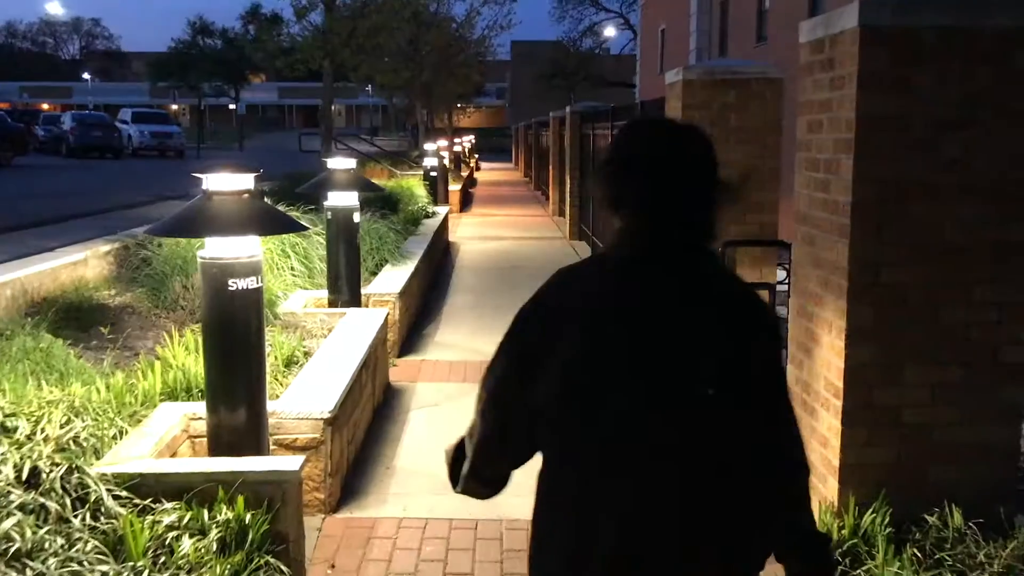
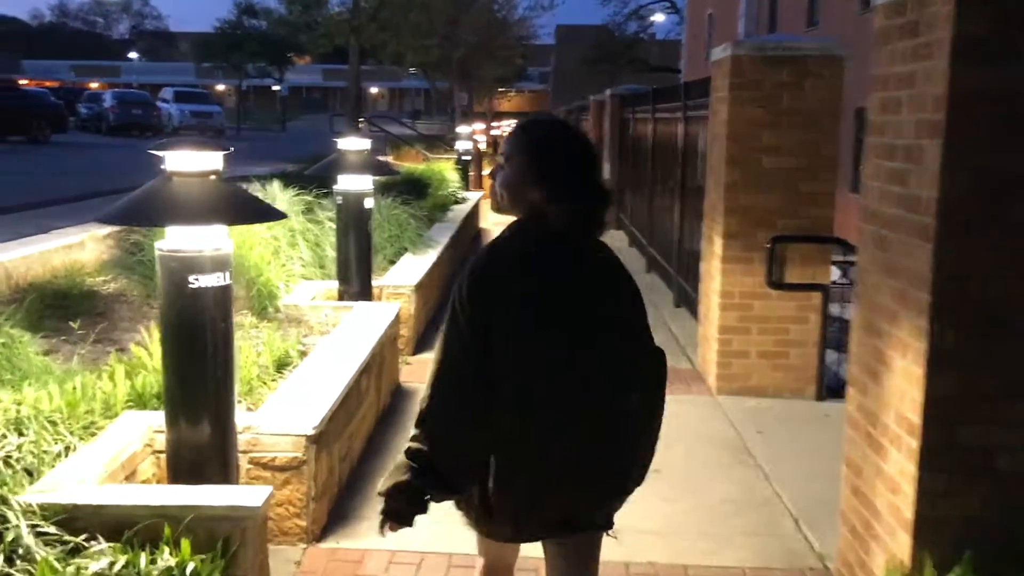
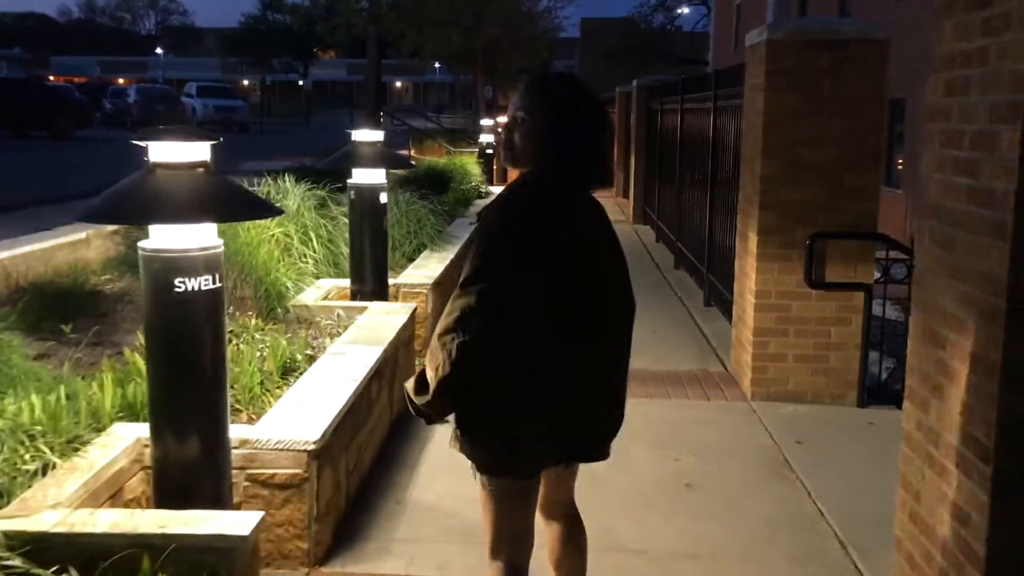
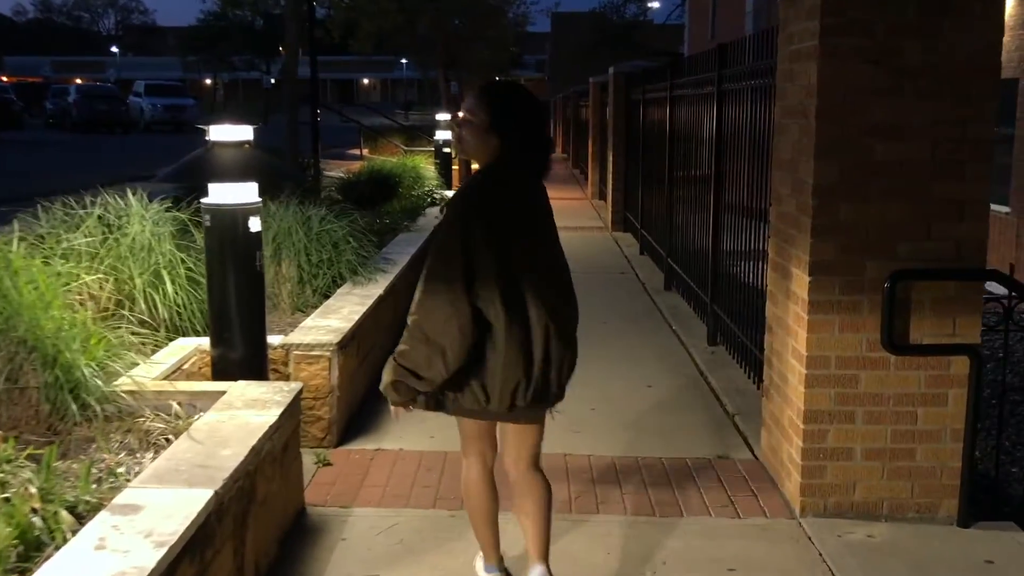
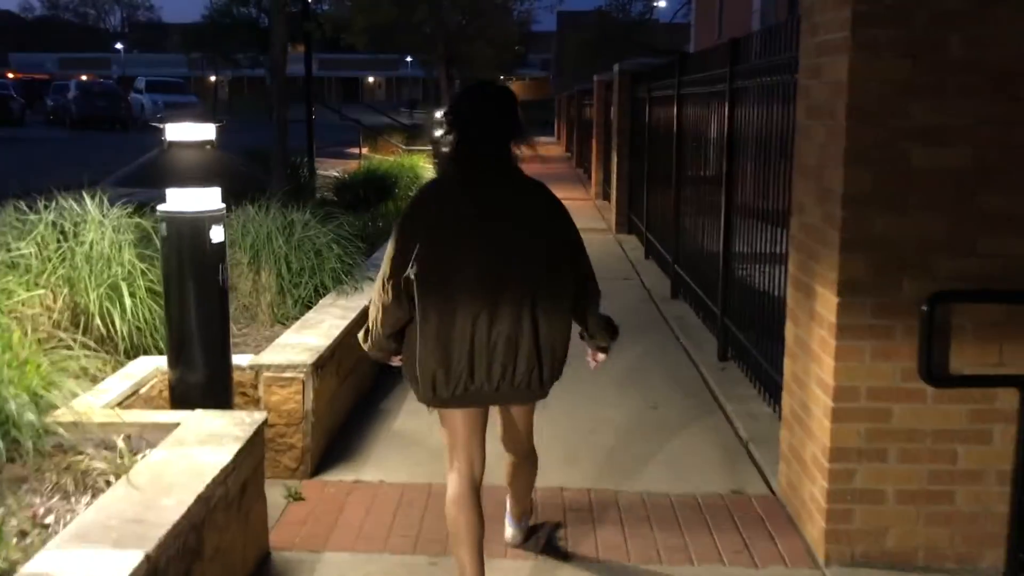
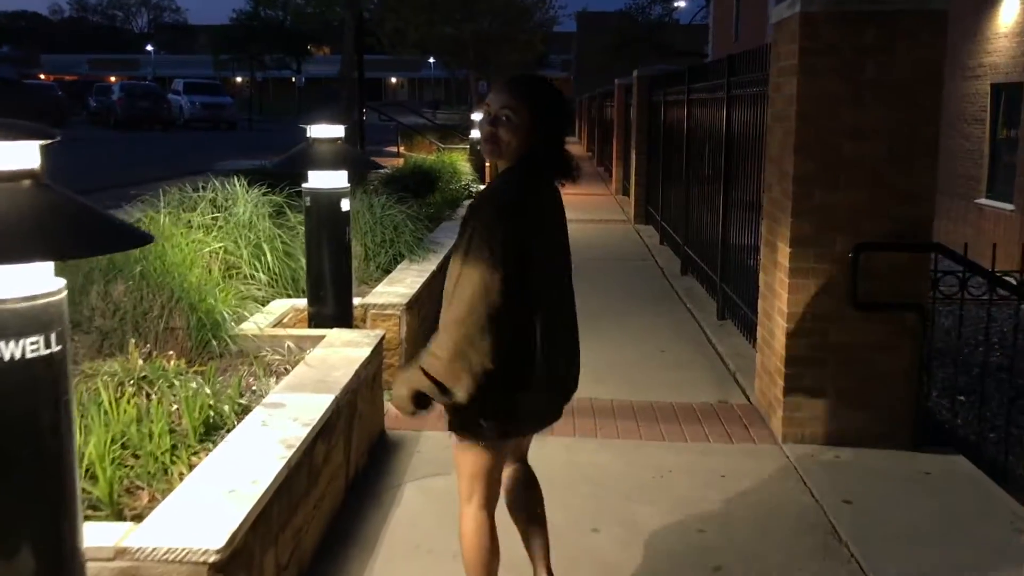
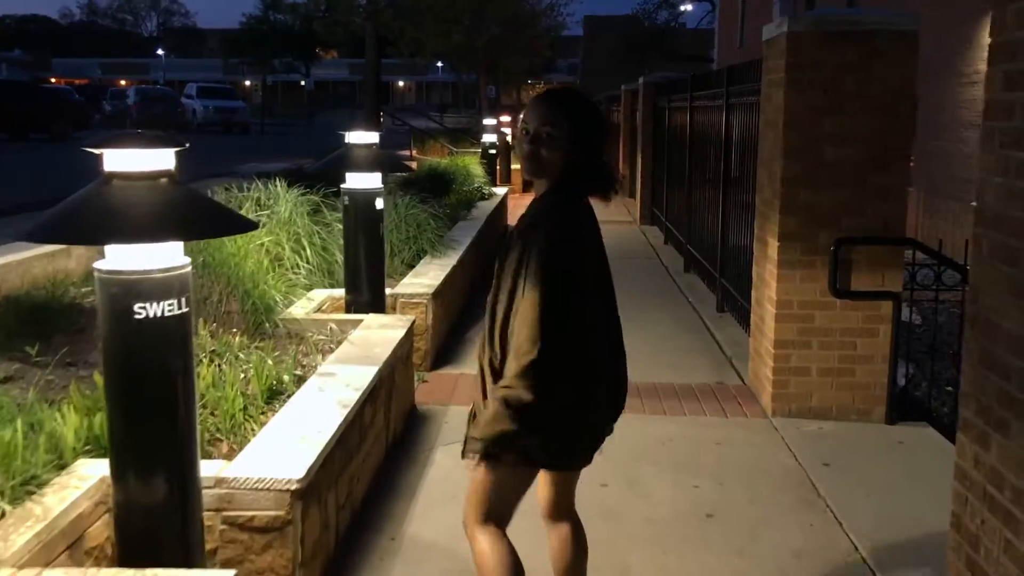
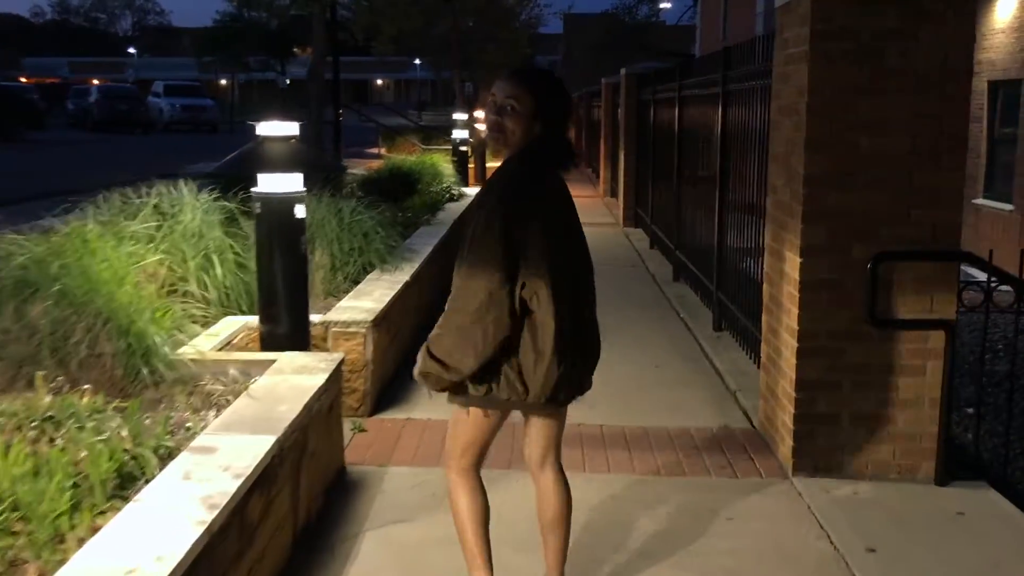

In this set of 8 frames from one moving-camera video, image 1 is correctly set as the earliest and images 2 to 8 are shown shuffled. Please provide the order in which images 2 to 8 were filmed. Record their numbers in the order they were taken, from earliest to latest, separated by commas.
2, 3, 7, 6, 8, 4, 5
